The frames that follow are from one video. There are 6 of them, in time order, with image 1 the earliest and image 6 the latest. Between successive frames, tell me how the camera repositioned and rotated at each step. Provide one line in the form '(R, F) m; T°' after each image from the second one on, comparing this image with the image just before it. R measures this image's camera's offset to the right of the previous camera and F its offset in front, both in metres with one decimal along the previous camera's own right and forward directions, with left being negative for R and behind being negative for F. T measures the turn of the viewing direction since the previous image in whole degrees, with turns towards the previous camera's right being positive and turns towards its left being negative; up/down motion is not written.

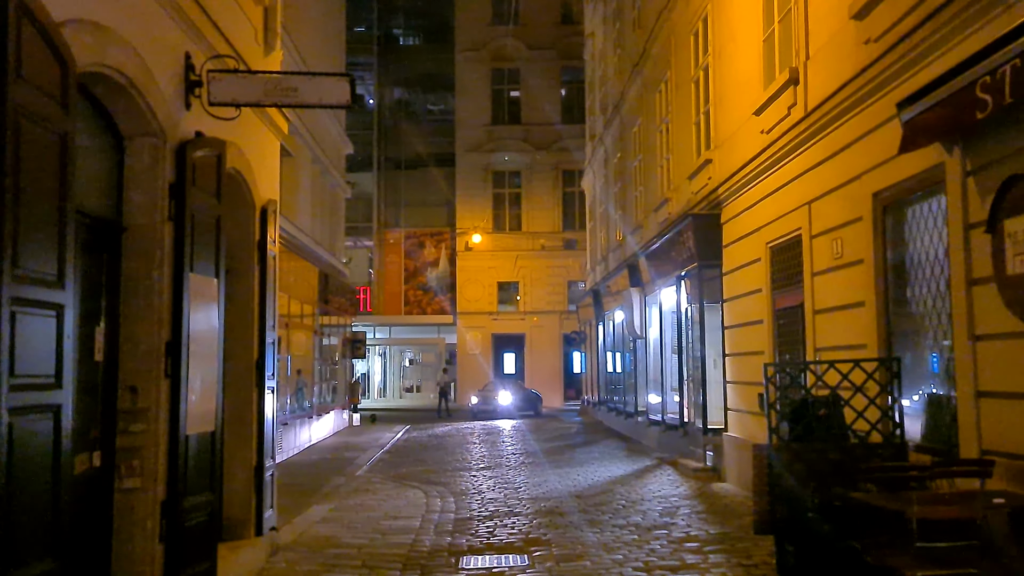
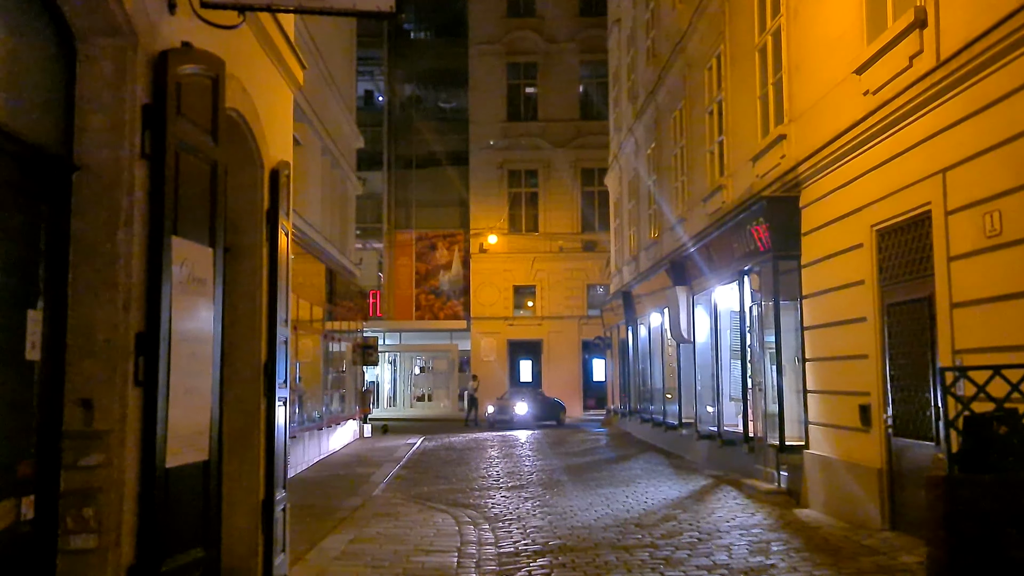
(-0.5, +1.6) m; 0°
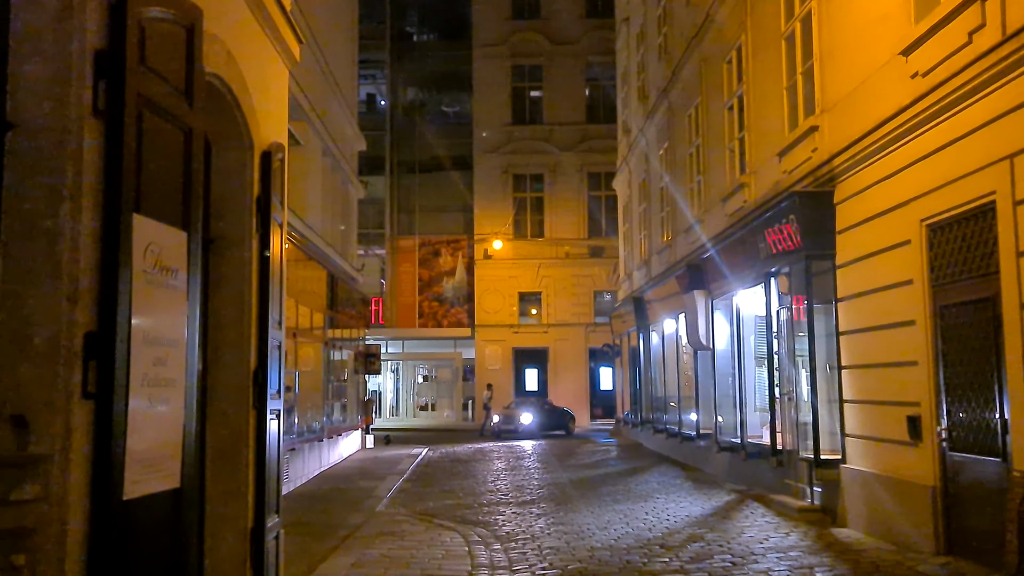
(-0.1, +0.7) m; 0°
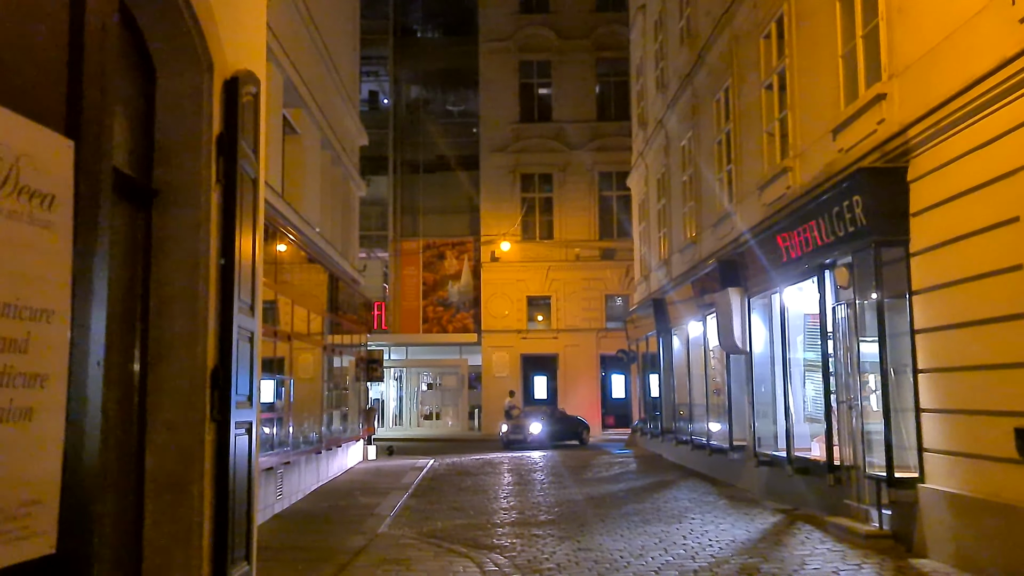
(-0.2, +1.3) m; 0°
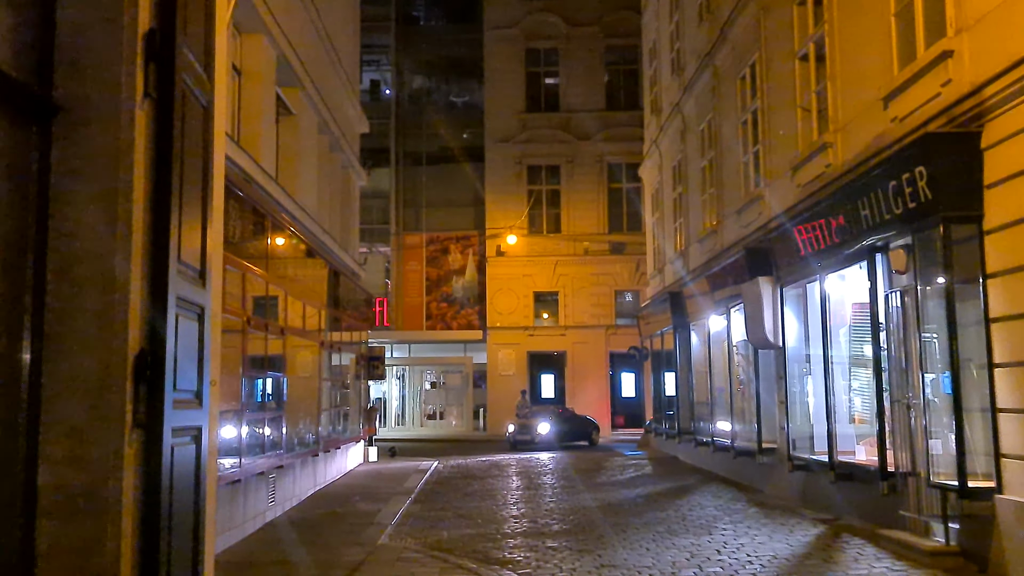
(-0.1, +1.0) m; 0°
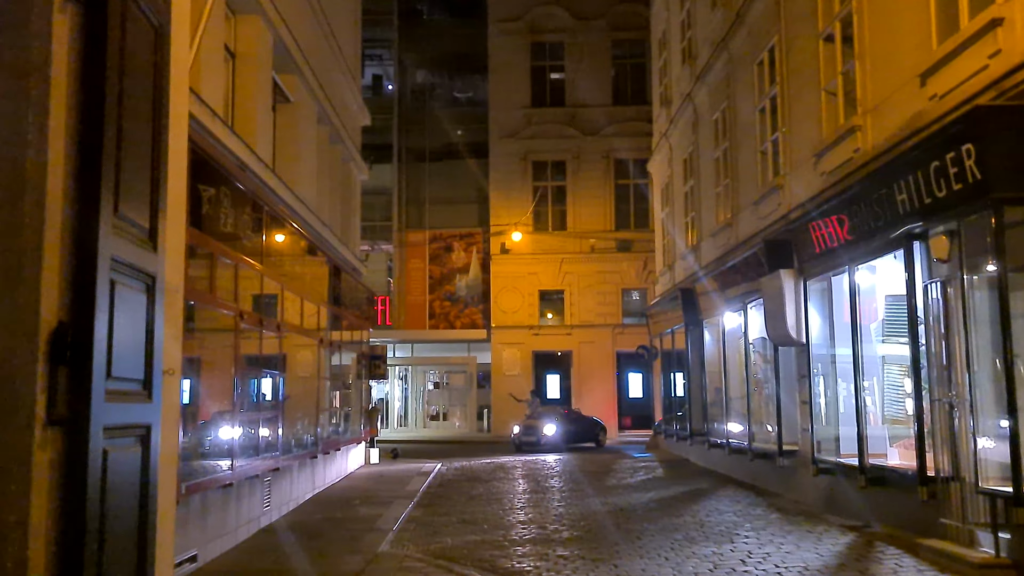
(-0.1, +0.6) m; 0°
